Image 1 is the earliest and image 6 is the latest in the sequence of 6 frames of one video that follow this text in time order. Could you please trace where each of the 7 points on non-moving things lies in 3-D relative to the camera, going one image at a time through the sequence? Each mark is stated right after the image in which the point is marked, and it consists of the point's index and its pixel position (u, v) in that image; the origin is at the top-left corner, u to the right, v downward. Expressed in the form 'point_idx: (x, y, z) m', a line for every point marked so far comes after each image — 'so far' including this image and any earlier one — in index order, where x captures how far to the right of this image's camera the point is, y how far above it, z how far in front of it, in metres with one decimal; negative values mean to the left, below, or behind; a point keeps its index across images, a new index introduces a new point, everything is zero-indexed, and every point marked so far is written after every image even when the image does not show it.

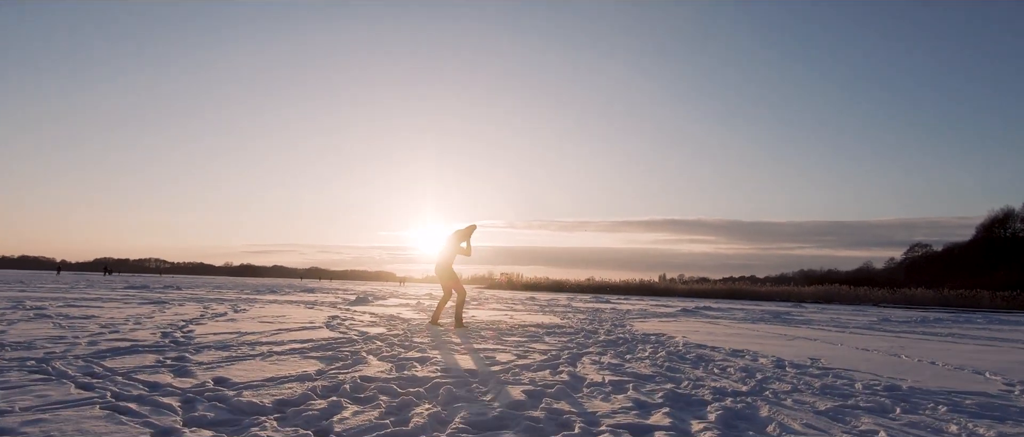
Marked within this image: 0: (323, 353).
0: (-2.3, -1.6, +7.1) m
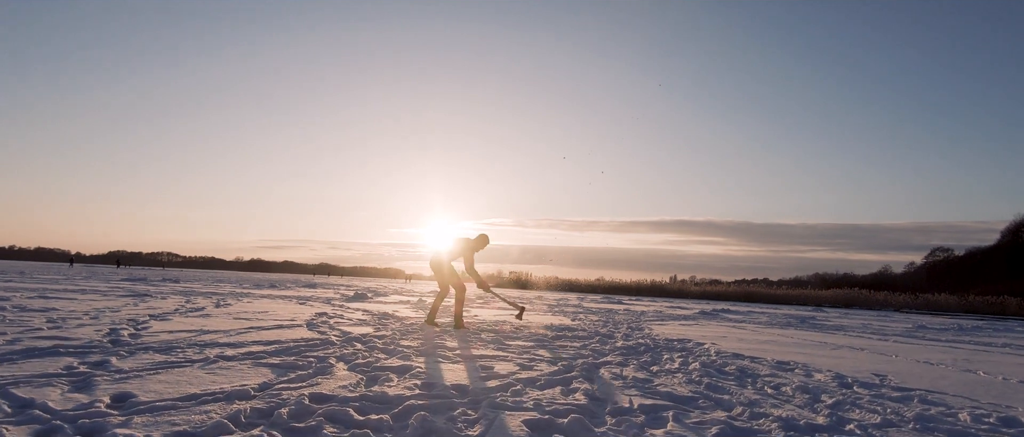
0: (-2.3, -1.4, +5.8) m
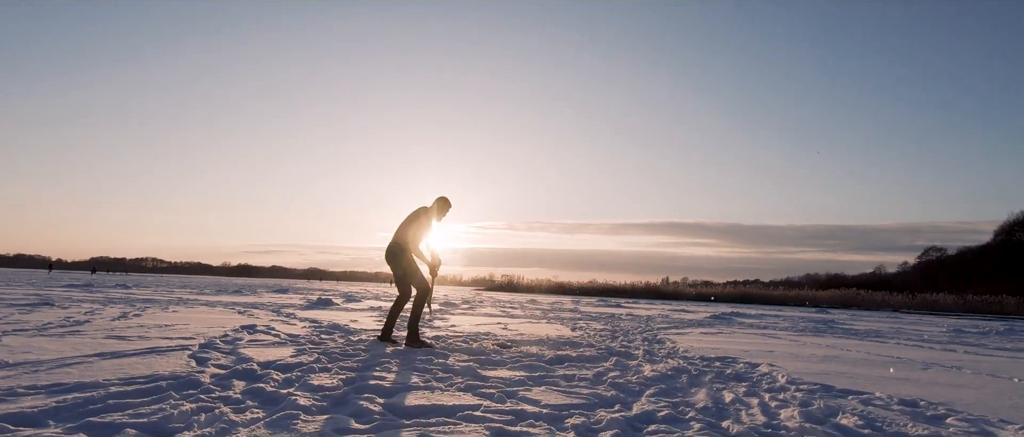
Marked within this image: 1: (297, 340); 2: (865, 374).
0: (-2.4, -1.1, +2.9) m
1: (-2.9, -1.6, +8.1) m
2: (+4.2, -1.8, +7.1) m
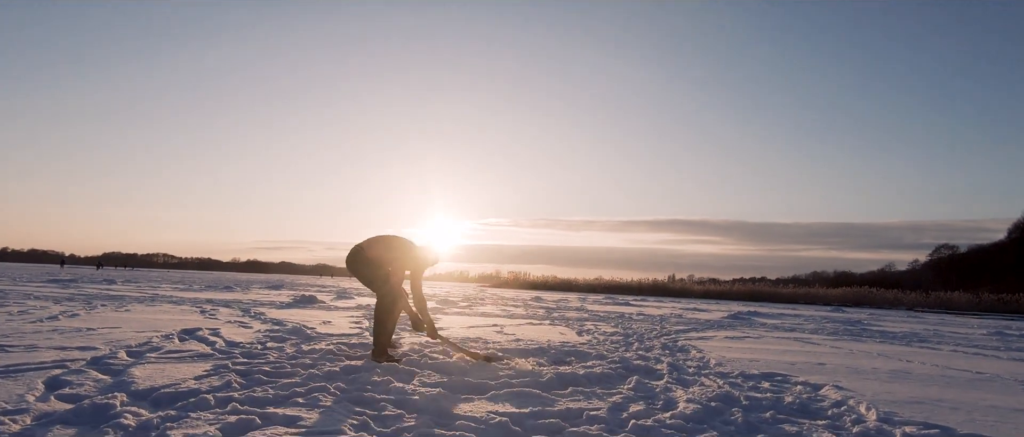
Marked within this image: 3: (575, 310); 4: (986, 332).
0: (-2.6, -0.9, +1.2) m
1: (-3.0, -1.4, +6.4) m
2: (+4.1, -1.6, +5.4) m
3: (+2.1, -3.0, +19.3) m
4: (+15.7, -3.7, +19.5) m
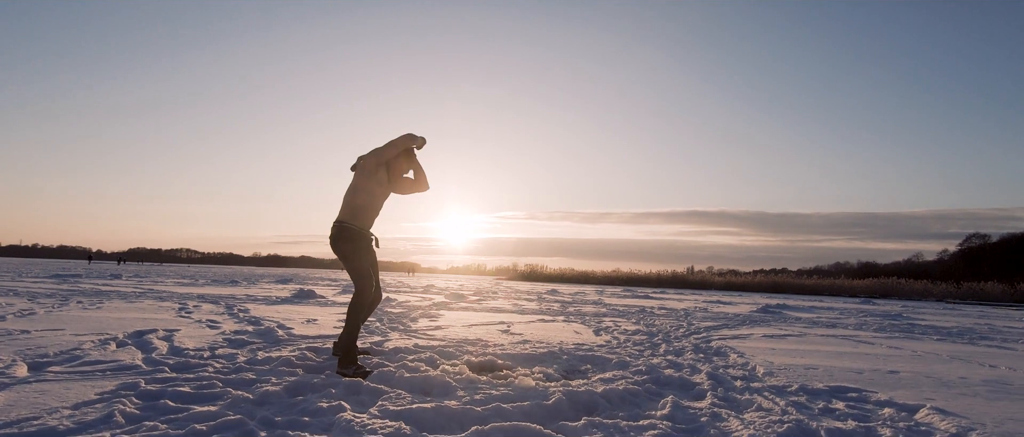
0: (-2.7, -0.7, 0.0) m
1: (-3.0, -1.2, +5.3) m
2: (+4.0, -1.4, +4.0) m
3: (+2.5, -2.6, +18.0) m
4: (+16.1, -3.2, +17.8) m
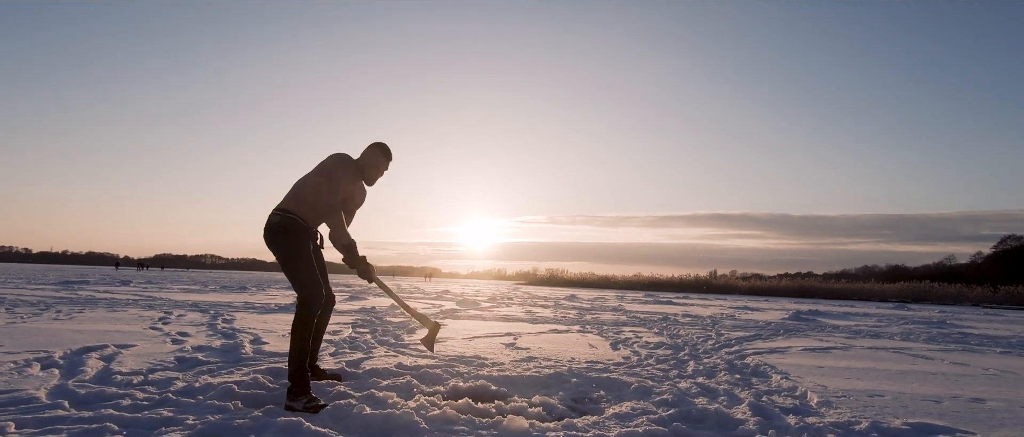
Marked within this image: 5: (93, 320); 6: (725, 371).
0: (-2.9, -0.7, -0.9) m
1: (-3.0, -1.2, +4.3) m
2: (+4.0, -1.3, +2.8) m
3: (+2.8, -2.6, +16.8) m
4: (+16.5, -3.2, +16.2) m
5: (-6.6, -1.6, +9.6) m
6: (+2.3, -1.6, +6.3) m
